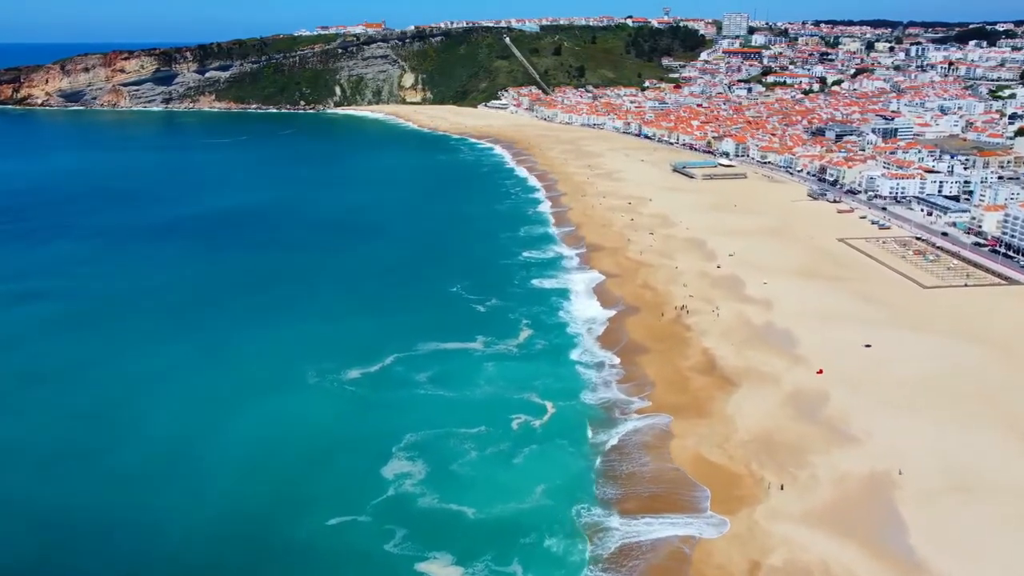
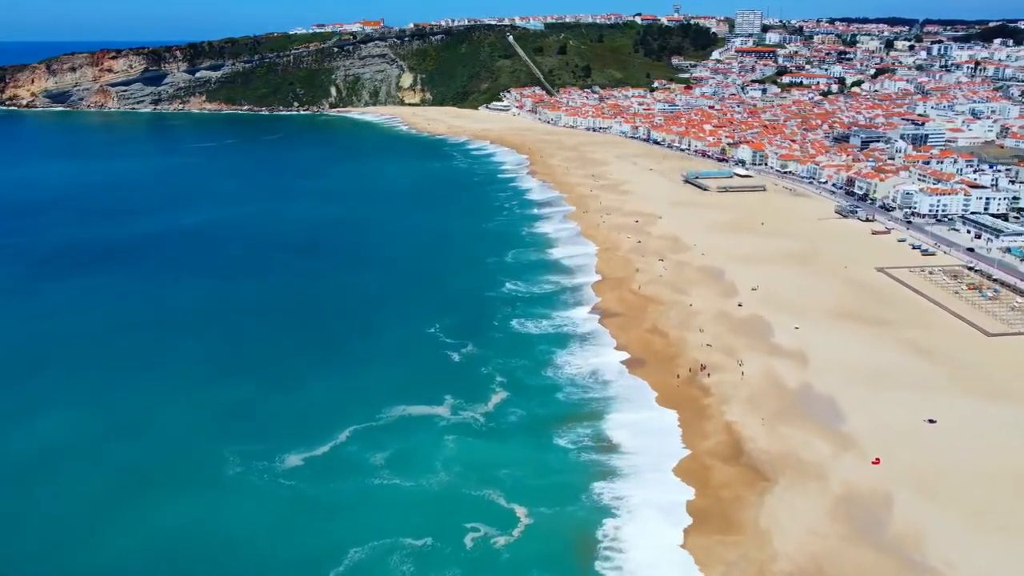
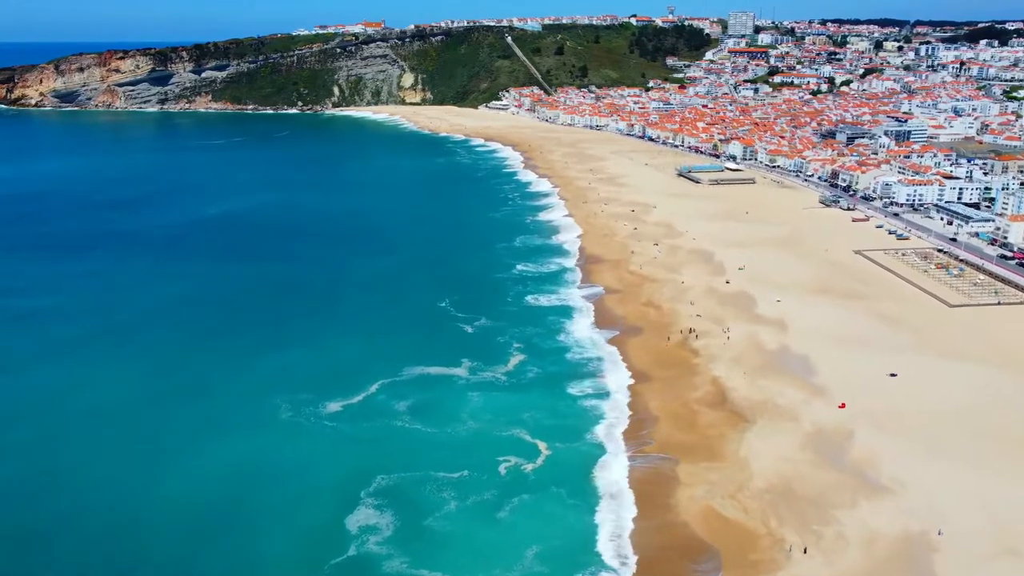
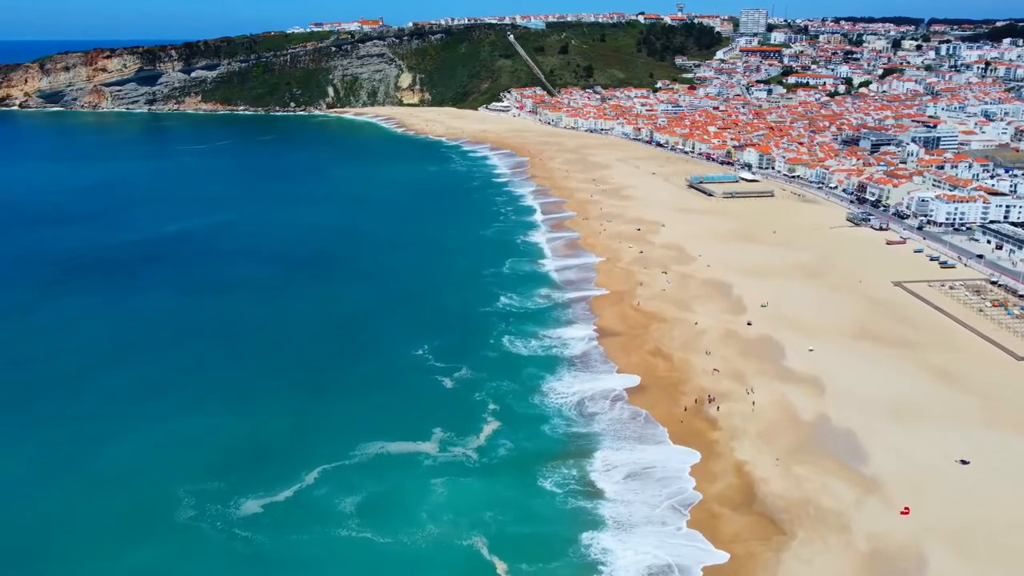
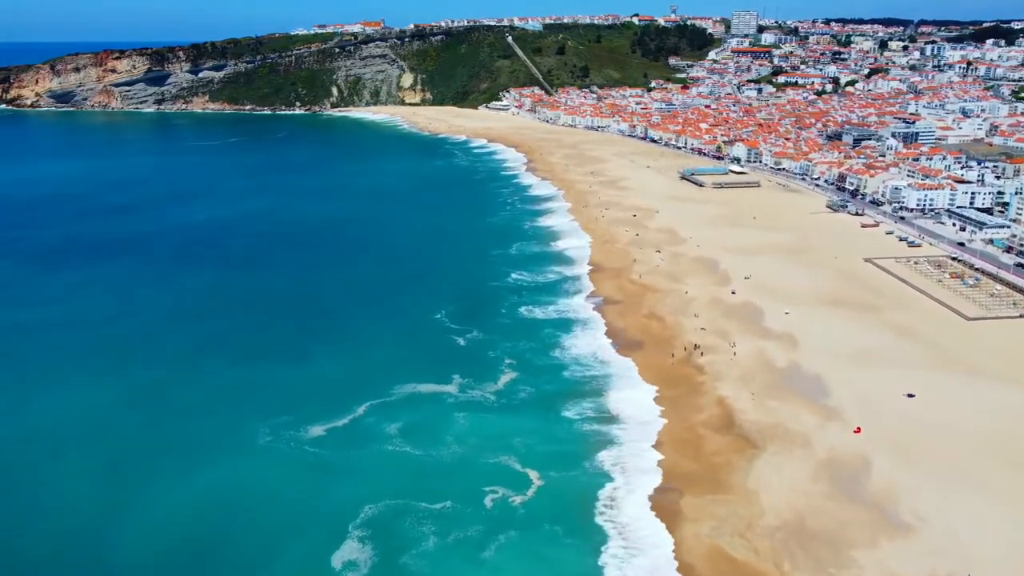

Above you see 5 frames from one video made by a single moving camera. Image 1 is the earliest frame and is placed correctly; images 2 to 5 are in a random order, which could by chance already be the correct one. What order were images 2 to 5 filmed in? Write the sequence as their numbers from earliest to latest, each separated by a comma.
3, 5, 2, 4
